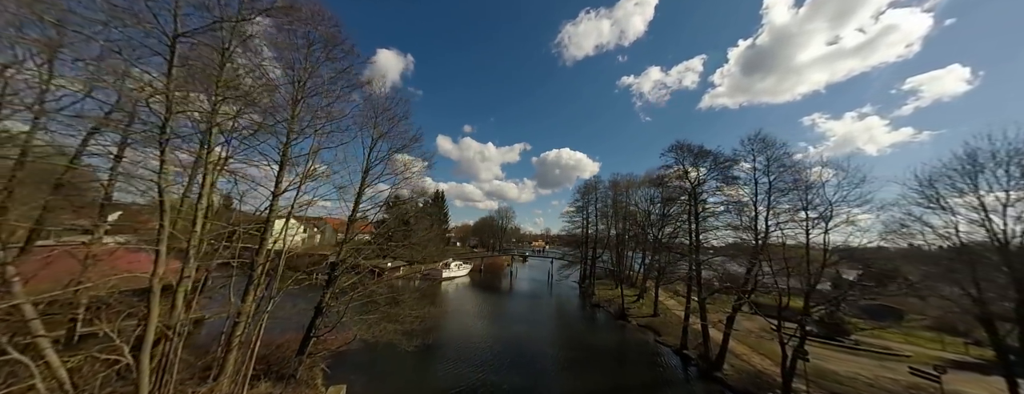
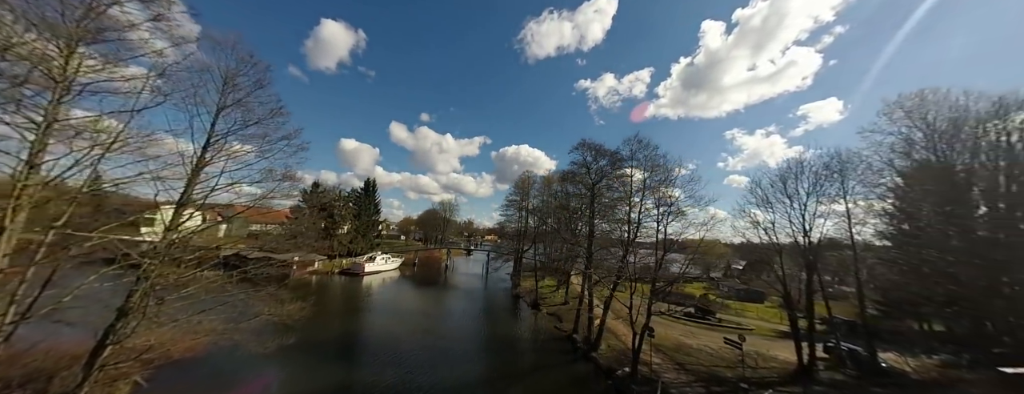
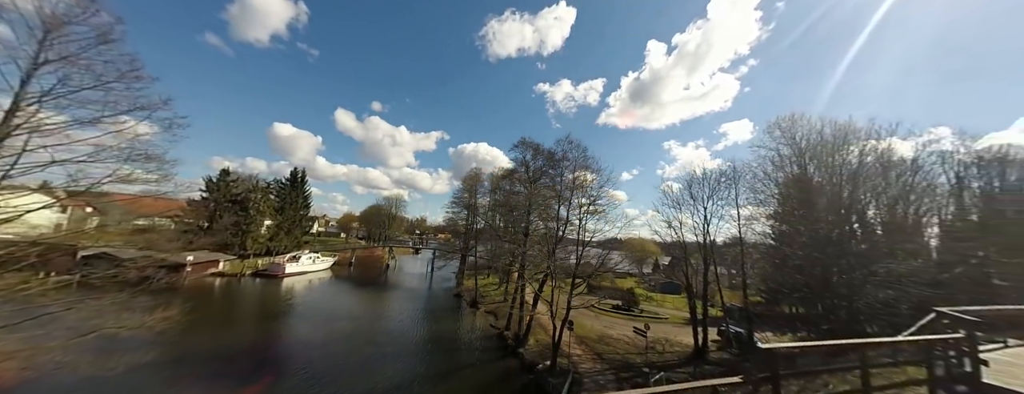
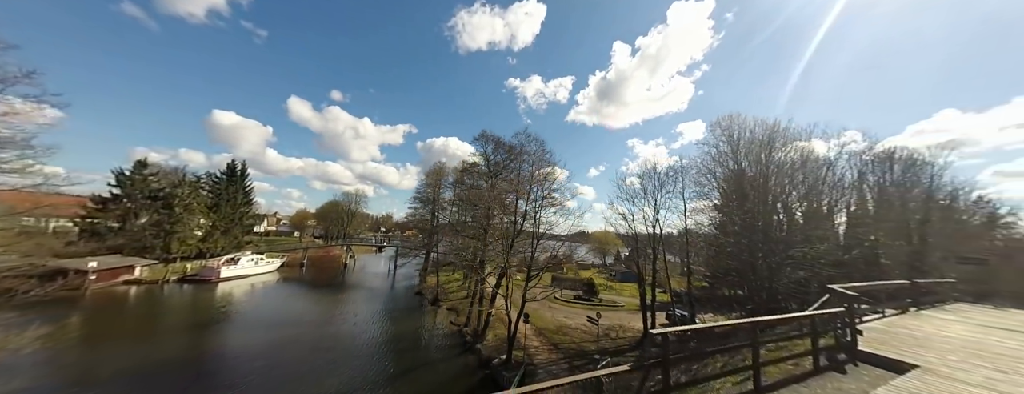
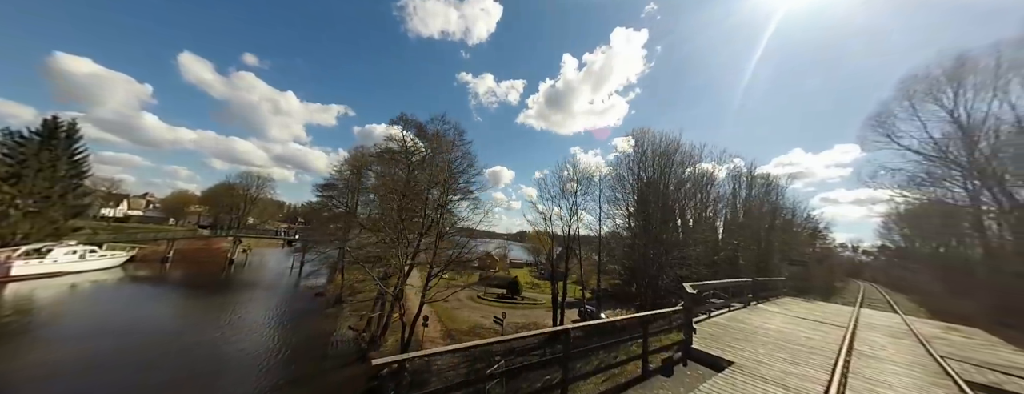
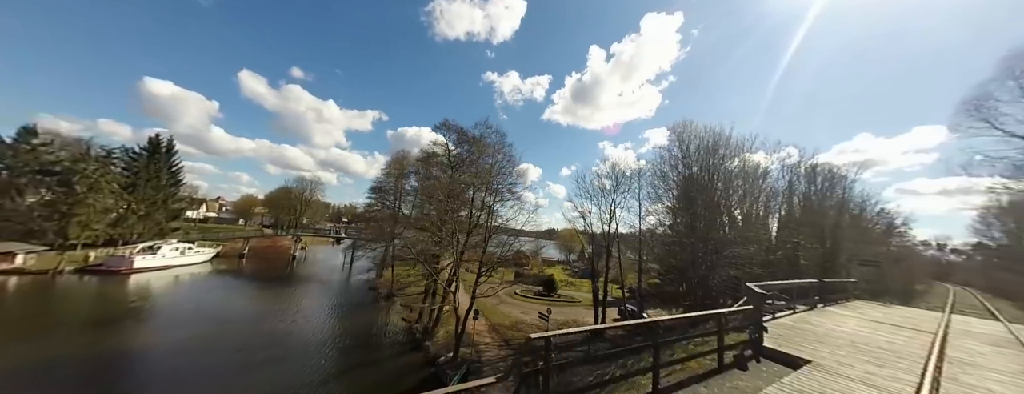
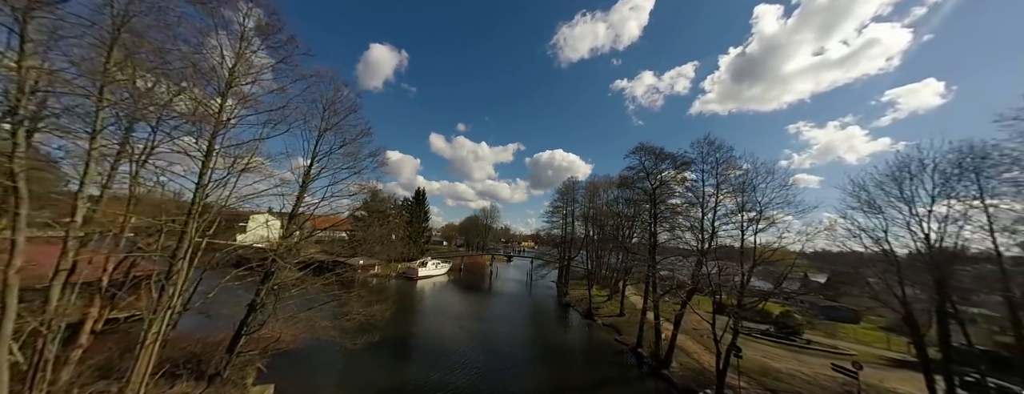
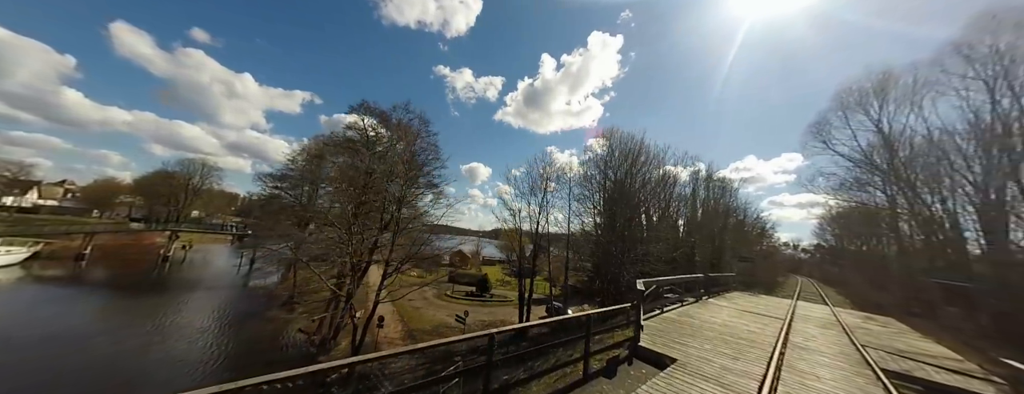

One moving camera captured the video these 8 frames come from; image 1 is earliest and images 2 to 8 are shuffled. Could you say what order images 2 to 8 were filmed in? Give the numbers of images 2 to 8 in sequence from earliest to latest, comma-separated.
7, 2, 3, 4, 6, 5, 8
